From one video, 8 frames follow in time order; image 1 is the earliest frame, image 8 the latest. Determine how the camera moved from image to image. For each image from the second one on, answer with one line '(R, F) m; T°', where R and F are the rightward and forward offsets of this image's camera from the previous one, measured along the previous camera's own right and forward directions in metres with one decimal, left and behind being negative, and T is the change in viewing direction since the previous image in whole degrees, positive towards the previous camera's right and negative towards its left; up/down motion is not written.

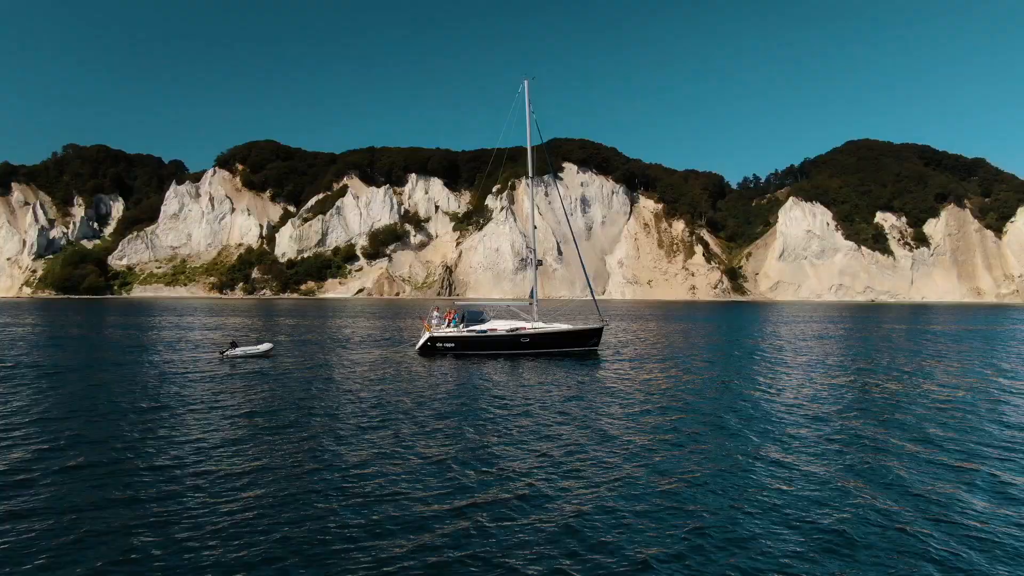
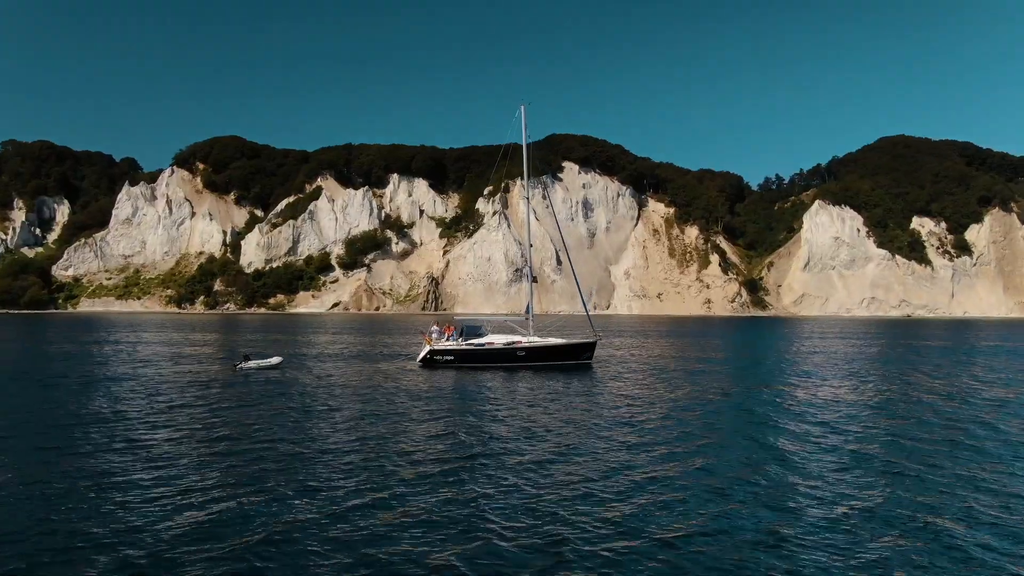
(-0.9, +14.3) m; +1°
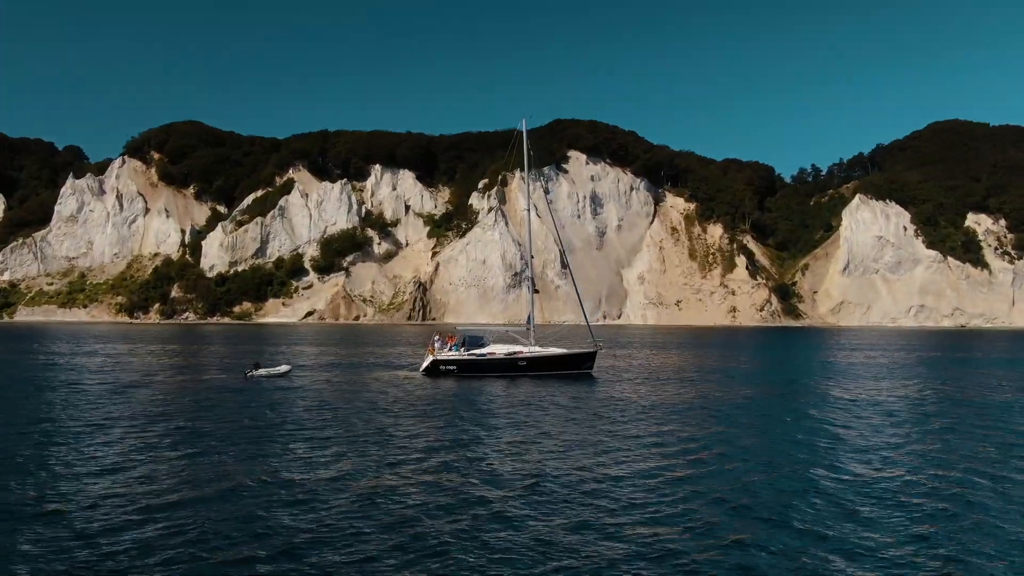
(-0.4, +14.7) m; 0°
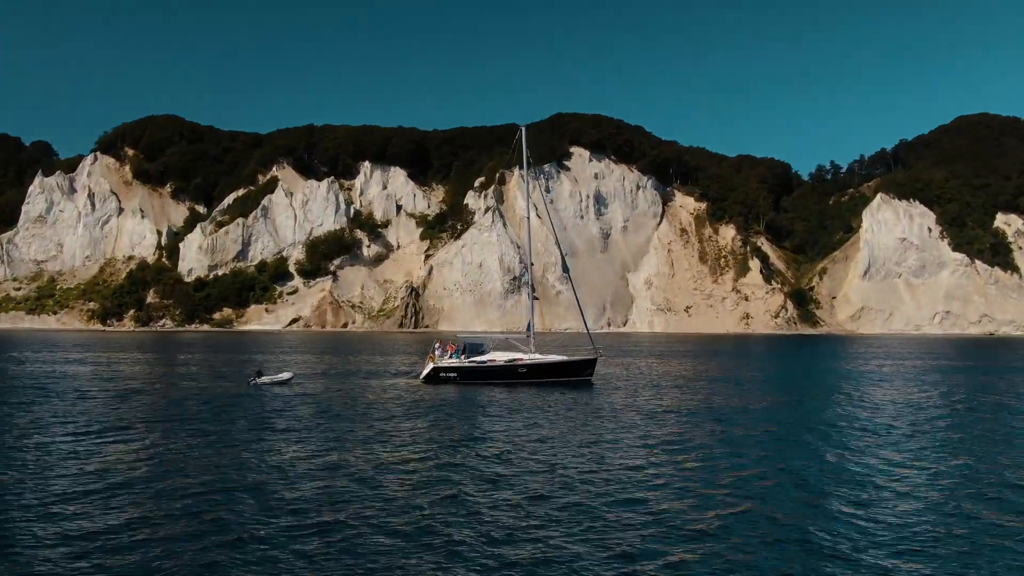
(-0.1, +6.6) m; 0°
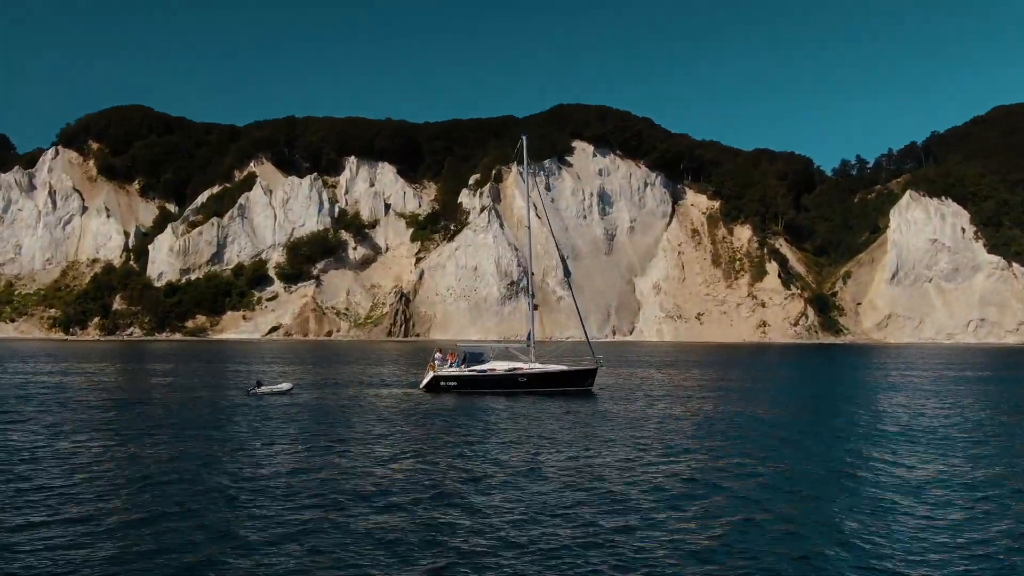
(-0.2, +7.8) m; 0°
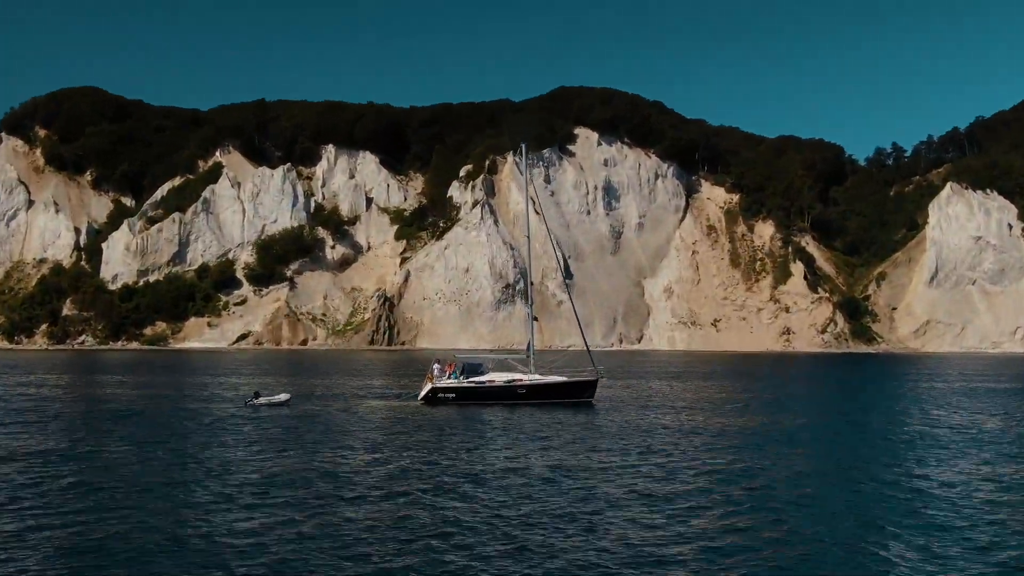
(0.0, +9.4) m; 0°
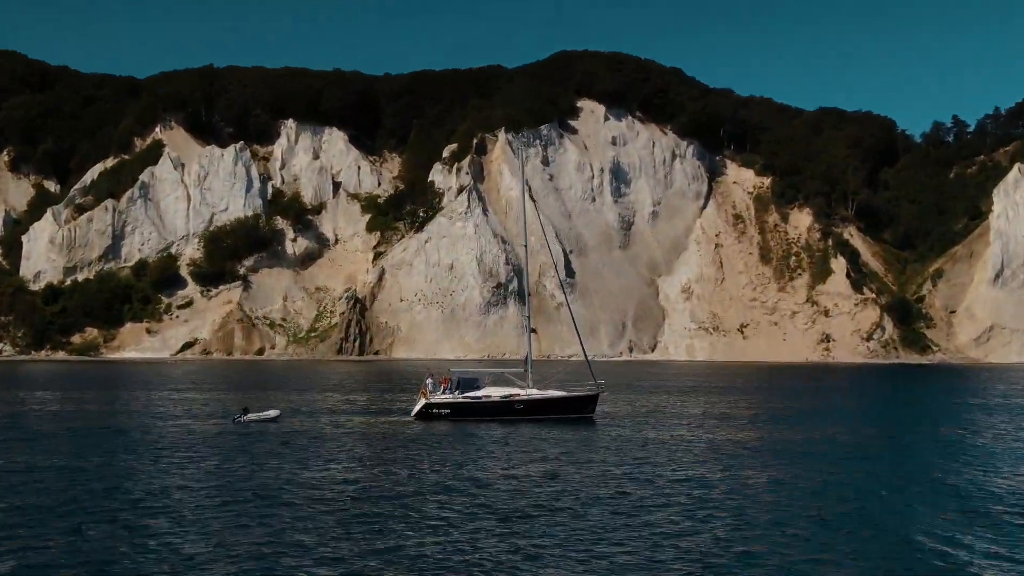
(0.0, +12.2) m; 0°
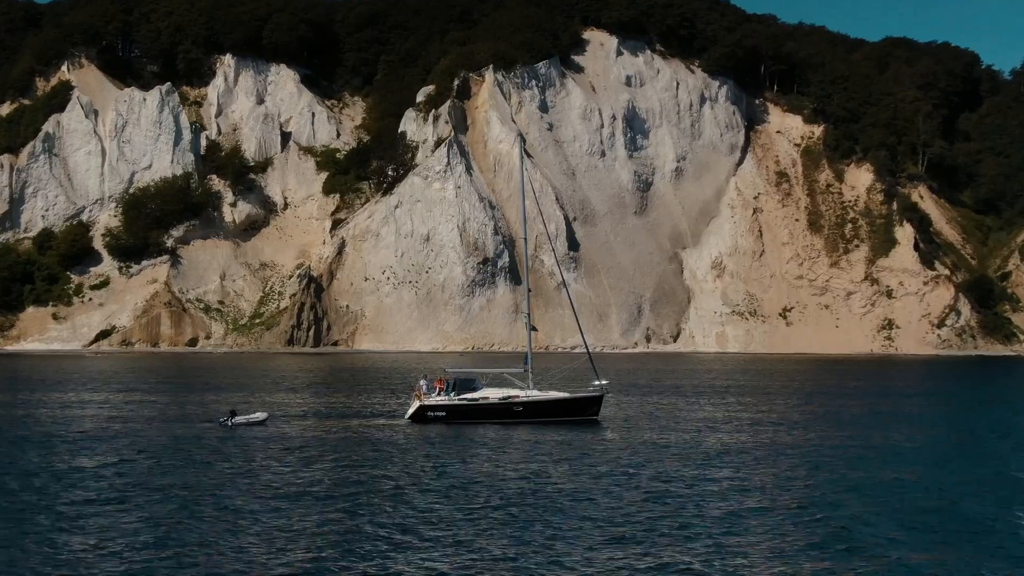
(+0.2, +13.3) m; 0°
